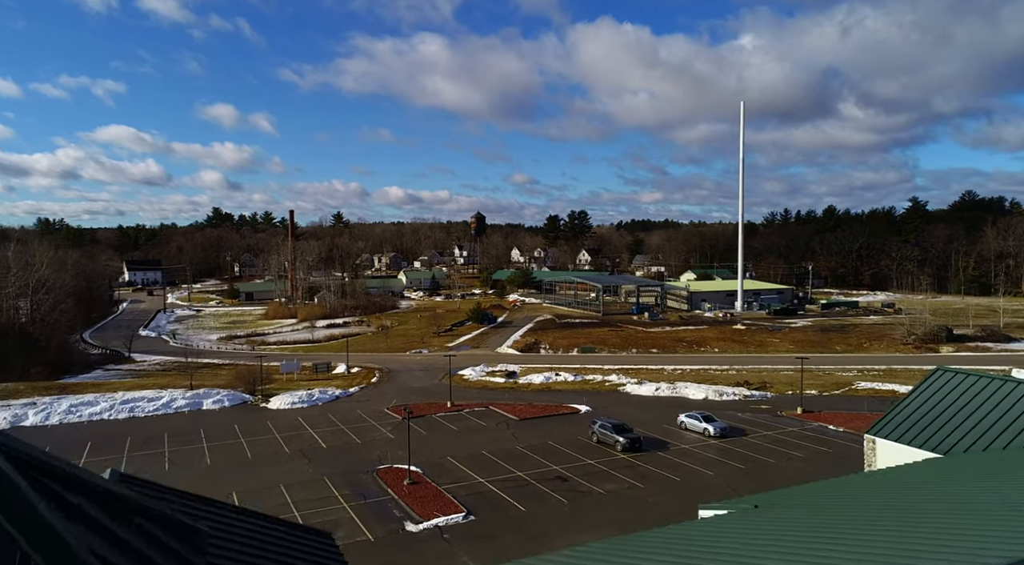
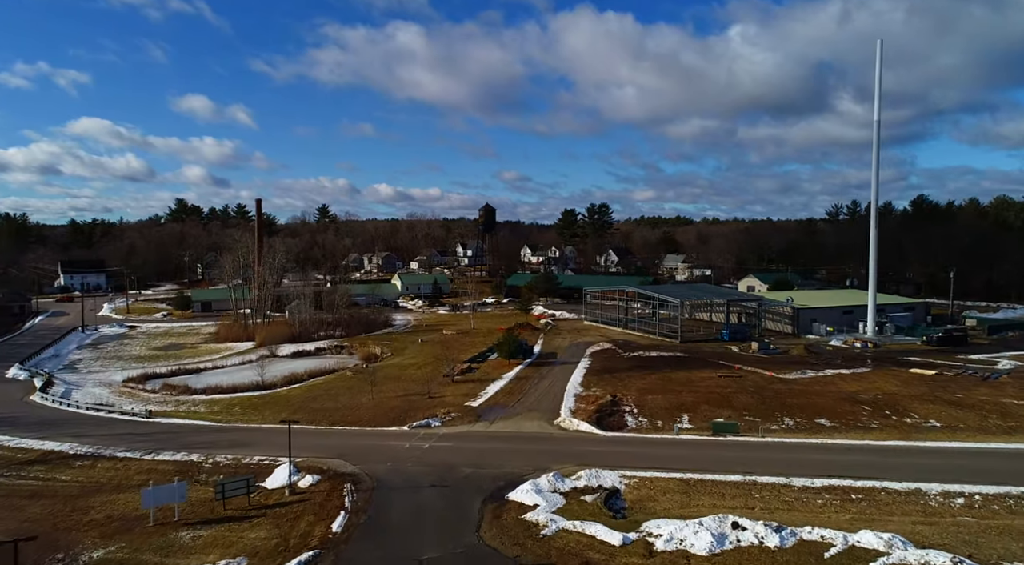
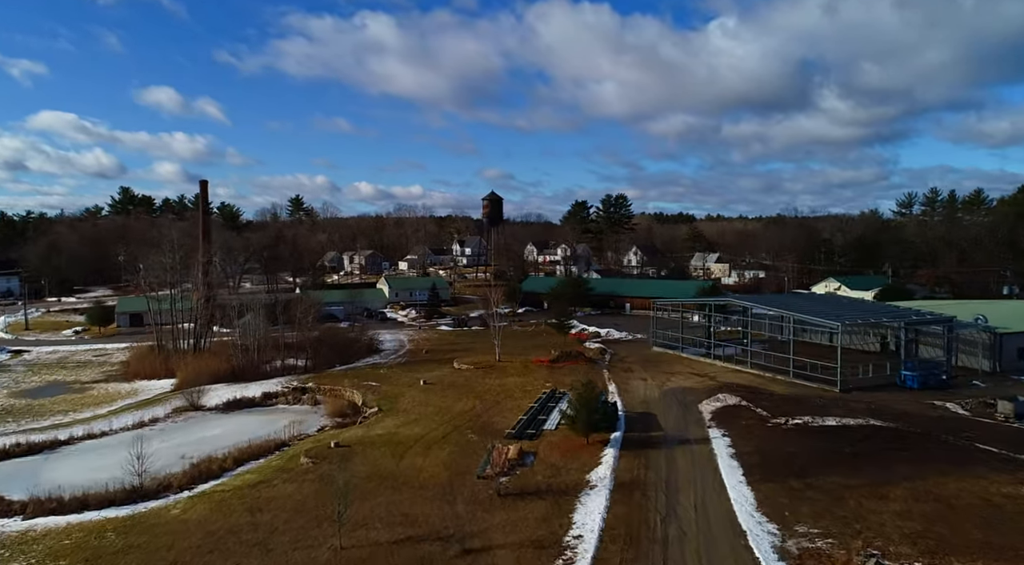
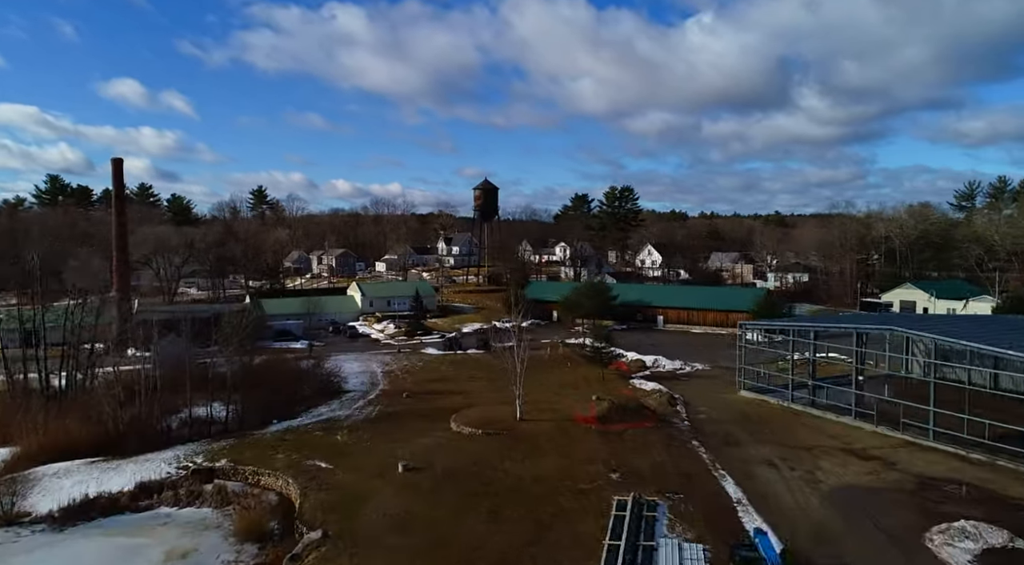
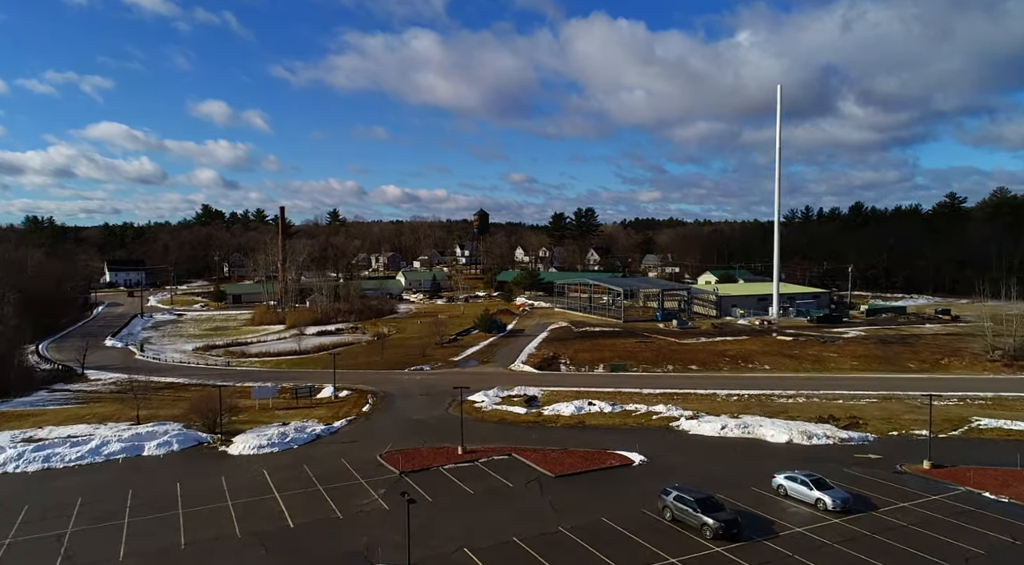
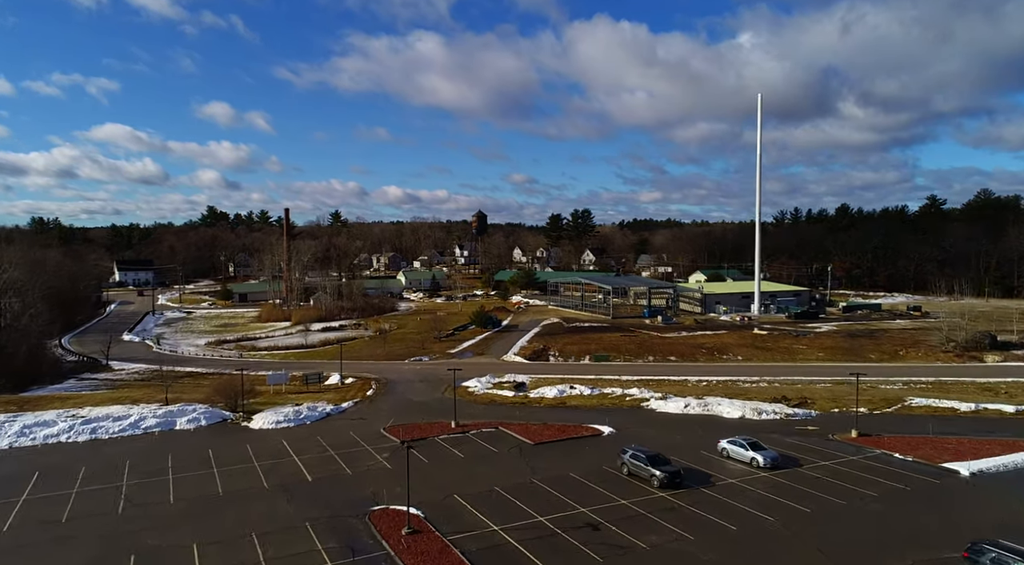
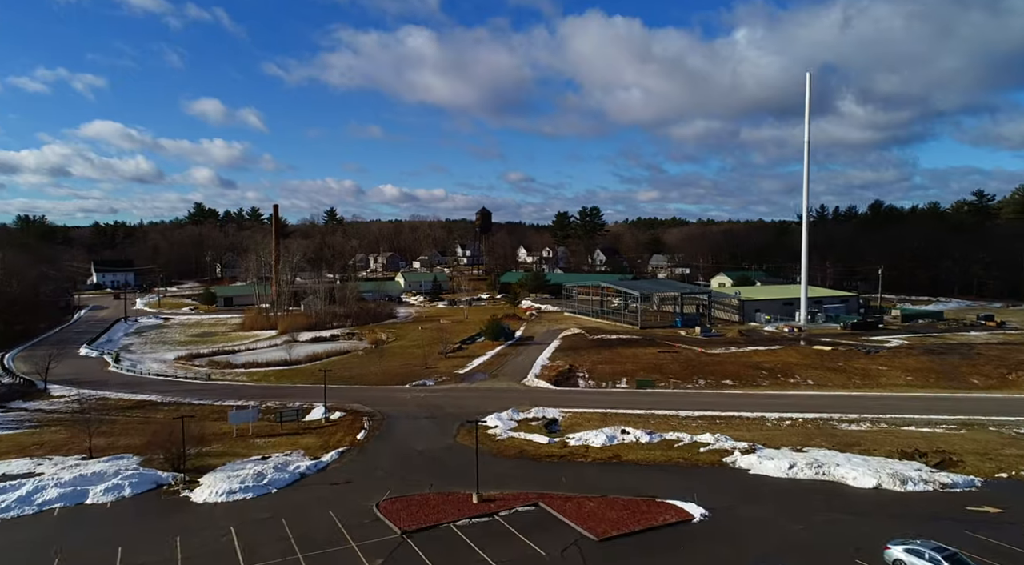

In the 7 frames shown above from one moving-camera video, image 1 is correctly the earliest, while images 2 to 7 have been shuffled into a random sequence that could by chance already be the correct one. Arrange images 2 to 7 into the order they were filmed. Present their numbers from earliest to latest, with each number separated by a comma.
6, 5, 7, 2, 3, 4
